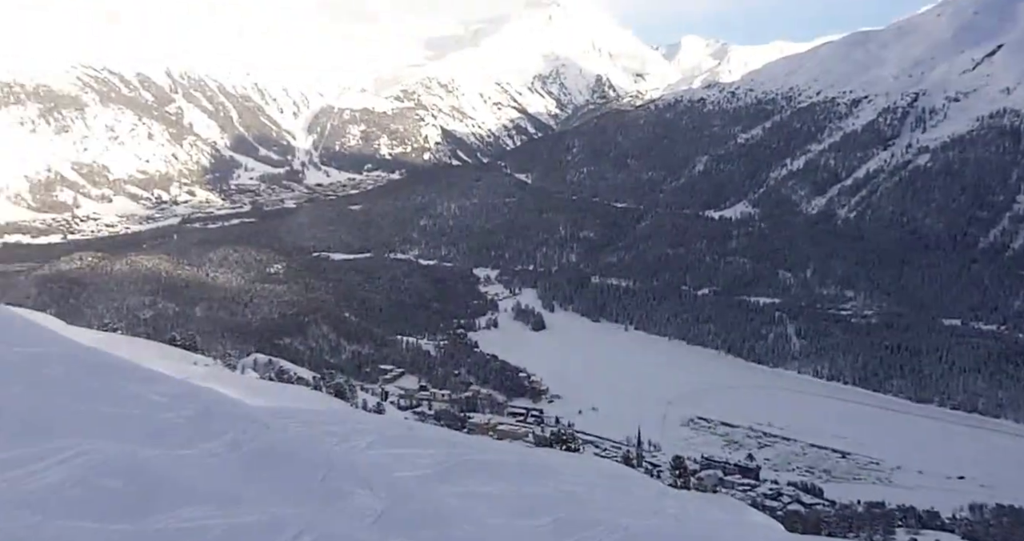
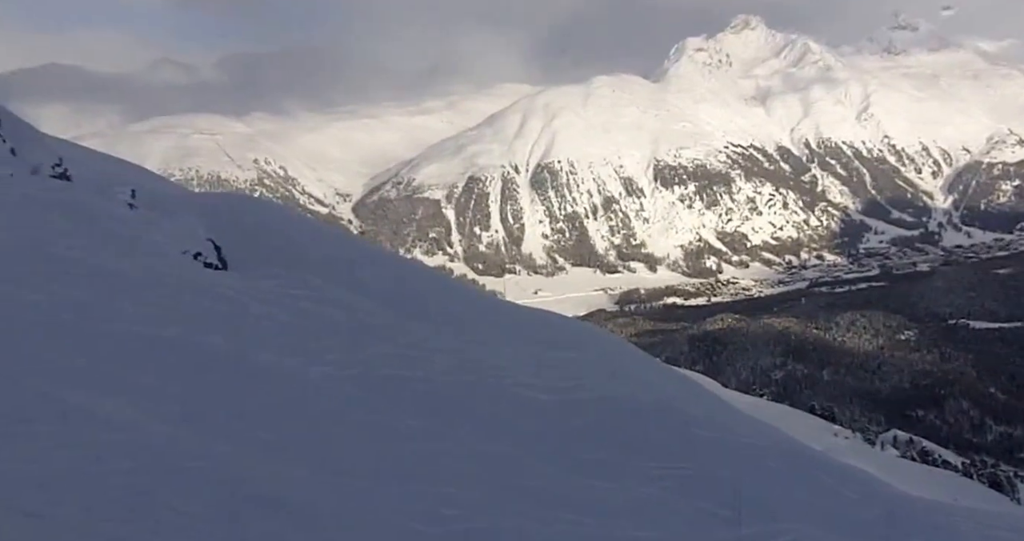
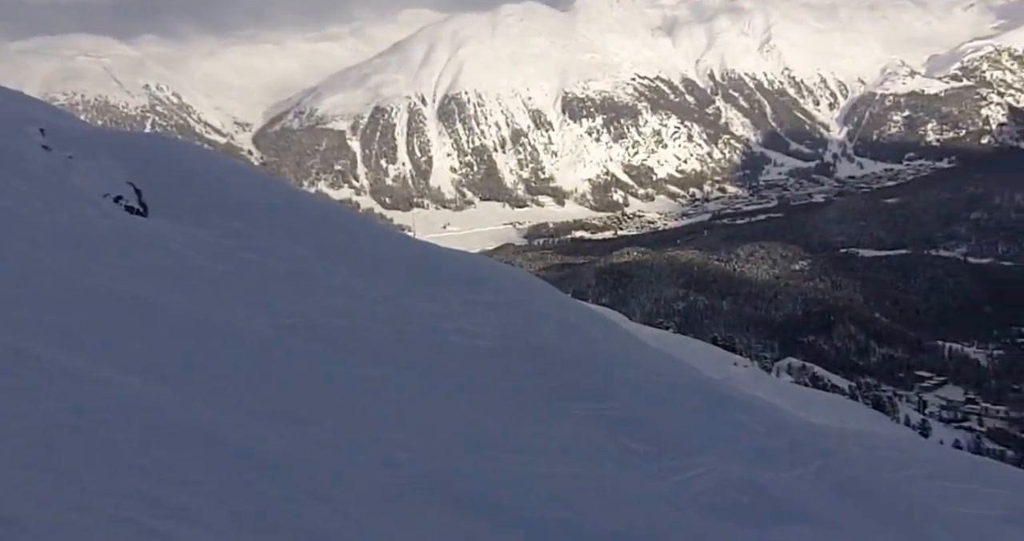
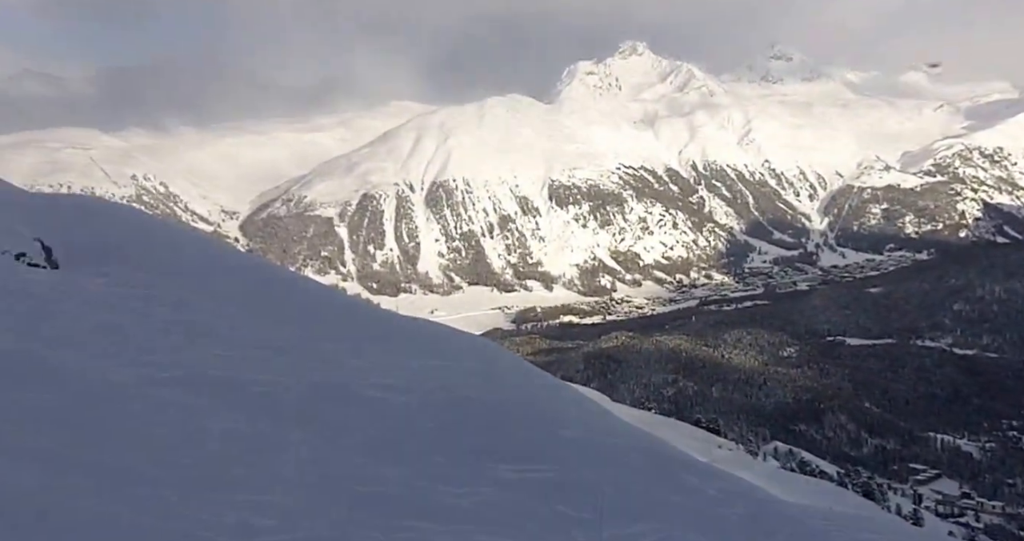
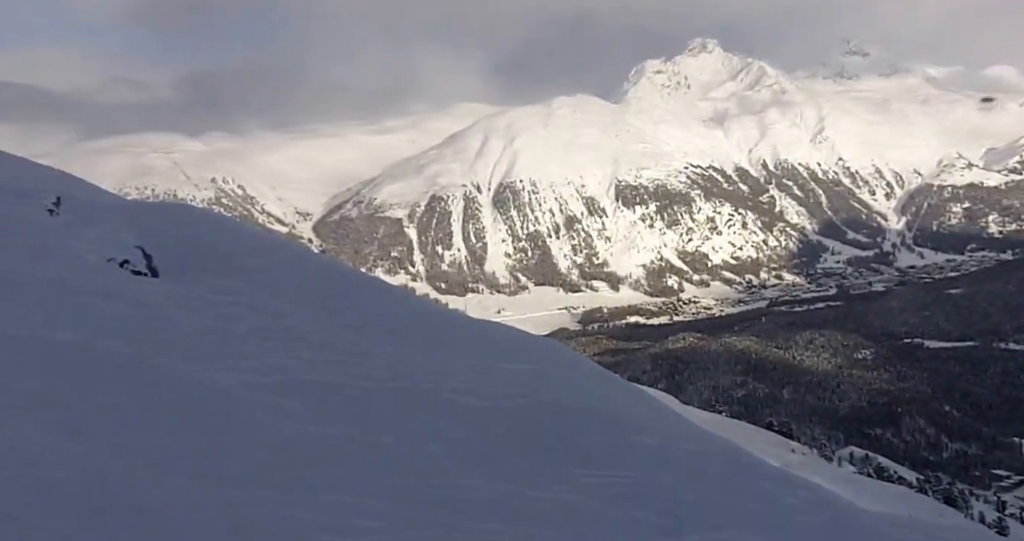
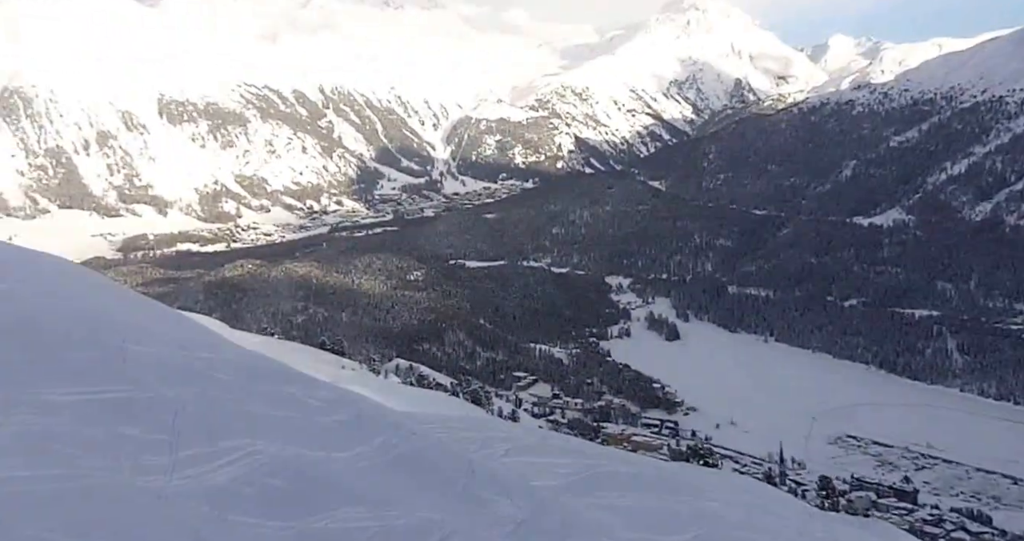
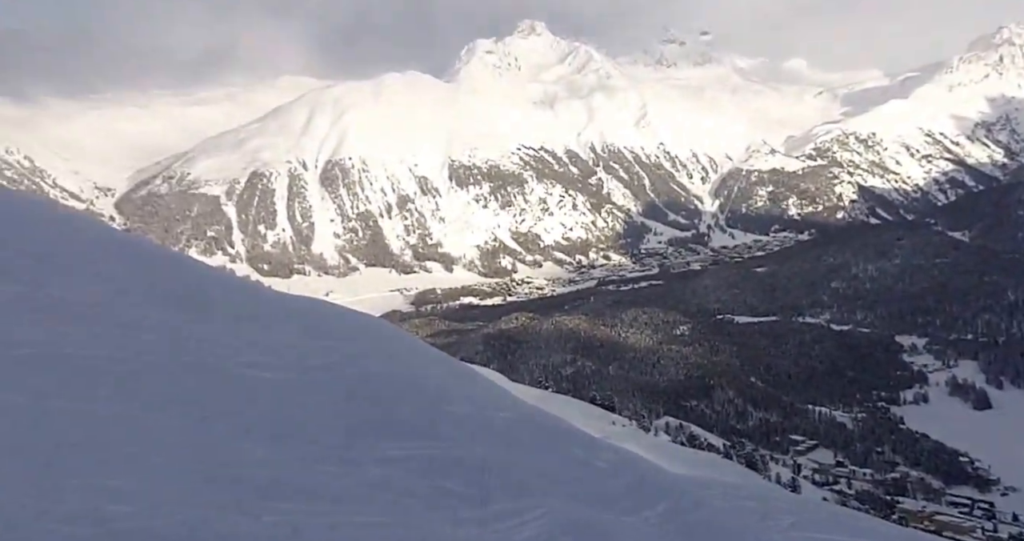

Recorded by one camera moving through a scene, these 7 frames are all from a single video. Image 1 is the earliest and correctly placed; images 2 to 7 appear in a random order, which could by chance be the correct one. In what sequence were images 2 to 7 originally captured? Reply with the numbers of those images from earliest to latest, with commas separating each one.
6, 7, 4, 5, 2, 3
